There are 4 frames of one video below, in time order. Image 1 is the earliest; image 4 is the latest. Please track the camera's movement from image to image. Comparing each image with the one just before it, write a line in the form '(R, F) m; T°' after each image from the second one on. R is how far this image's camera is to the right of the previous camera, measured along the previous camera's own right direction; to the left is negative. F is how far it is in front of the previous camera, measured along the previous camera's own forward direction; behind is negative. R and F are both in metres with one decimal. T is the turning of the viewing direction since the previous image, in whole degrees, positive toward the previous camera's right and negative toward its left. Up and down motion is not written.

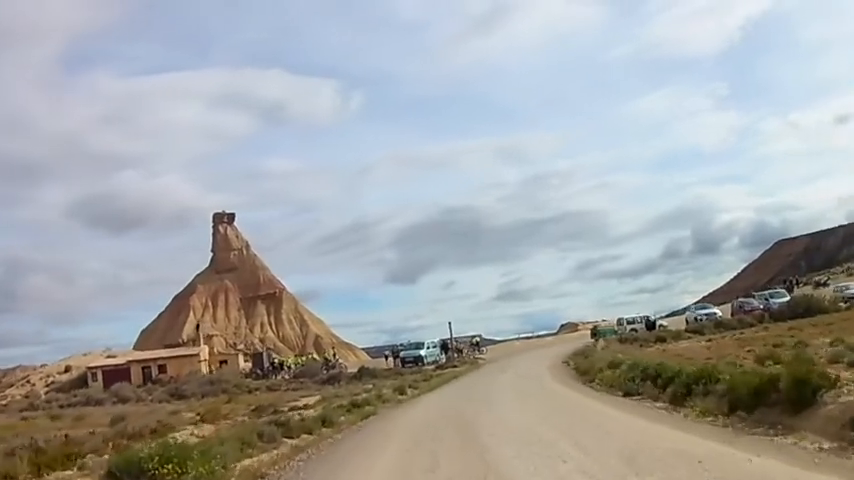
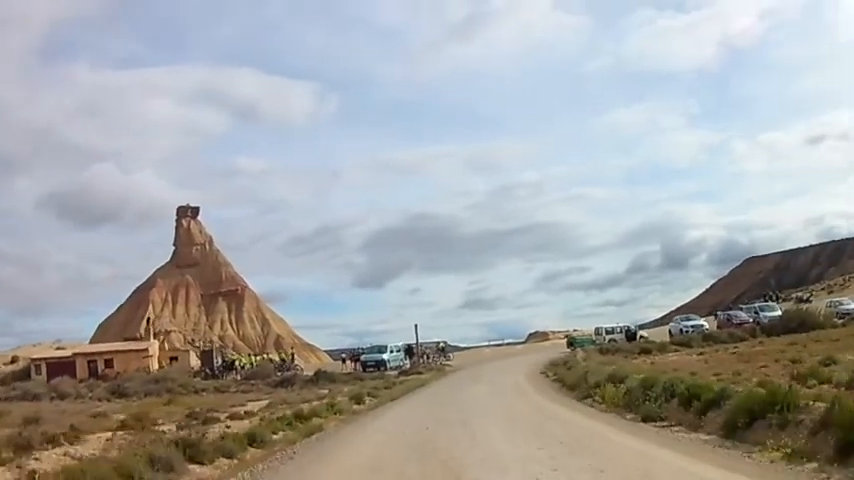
(+0.1, +6.3) m; +2°
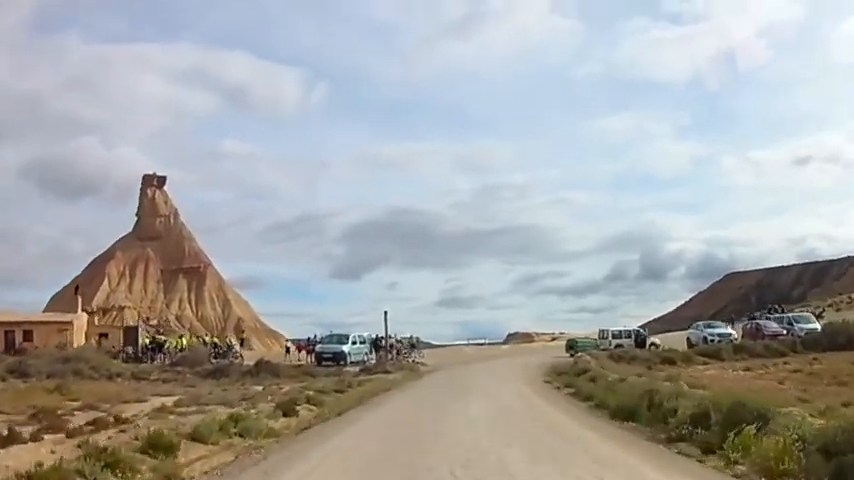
(0.0, +13.8) m; +1°
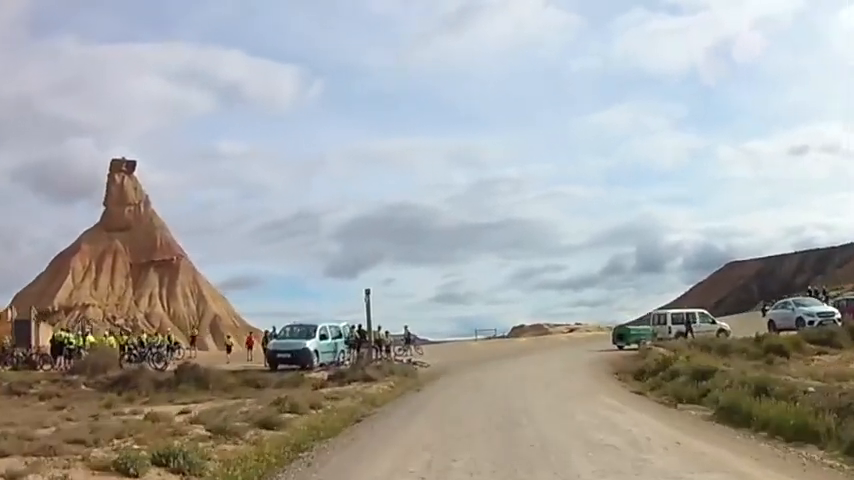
(-0.3, +17.4) m; 0°
